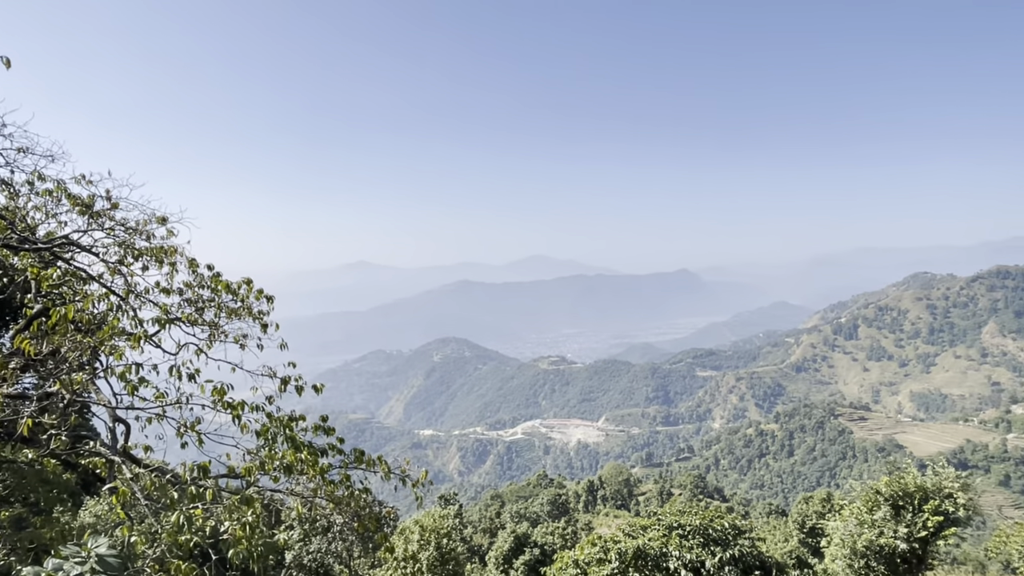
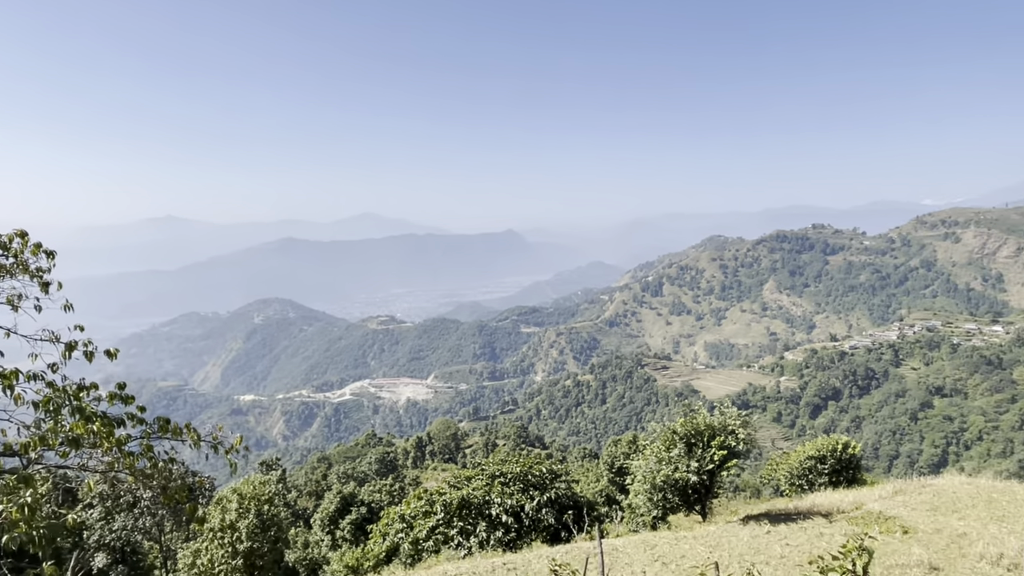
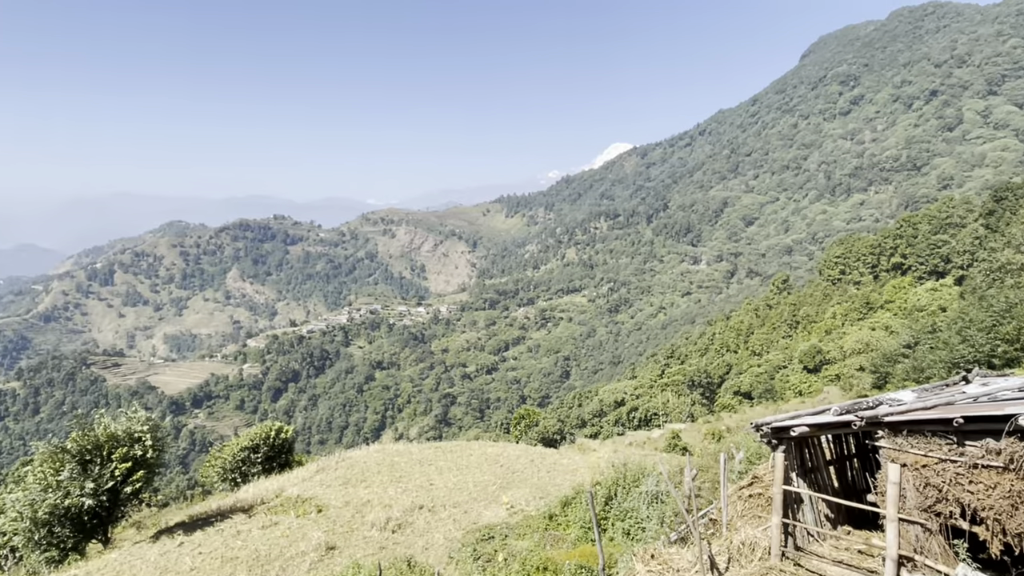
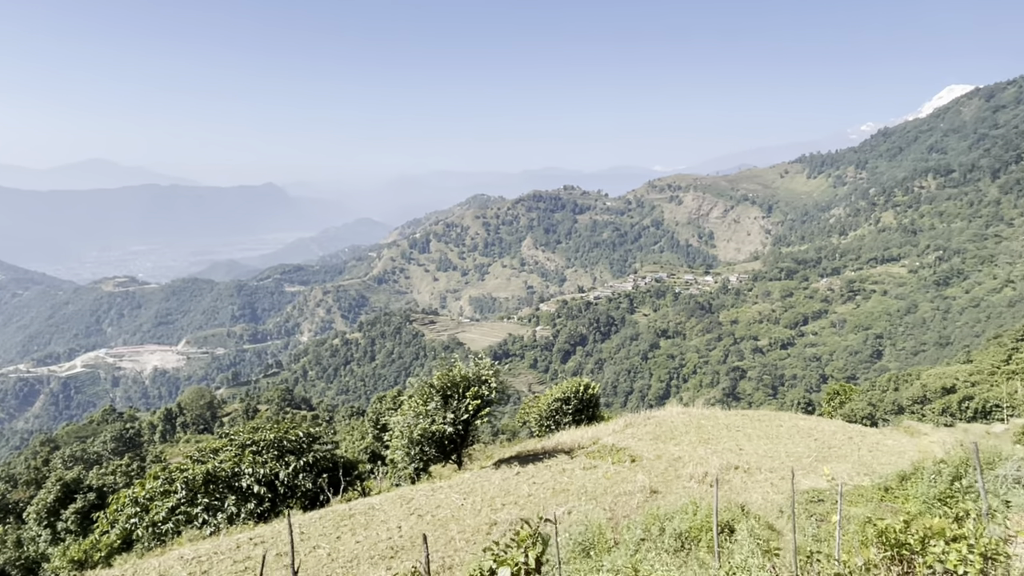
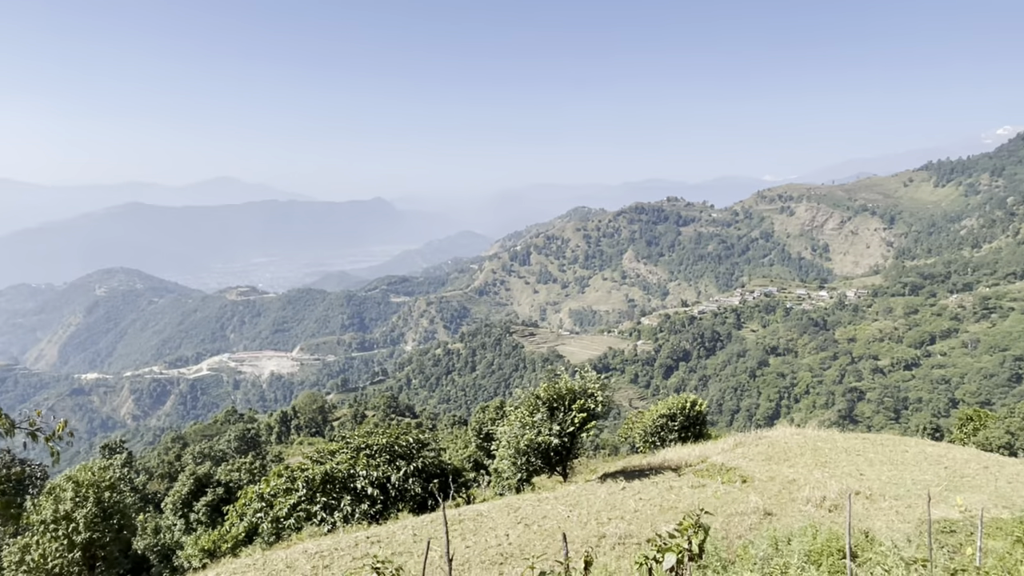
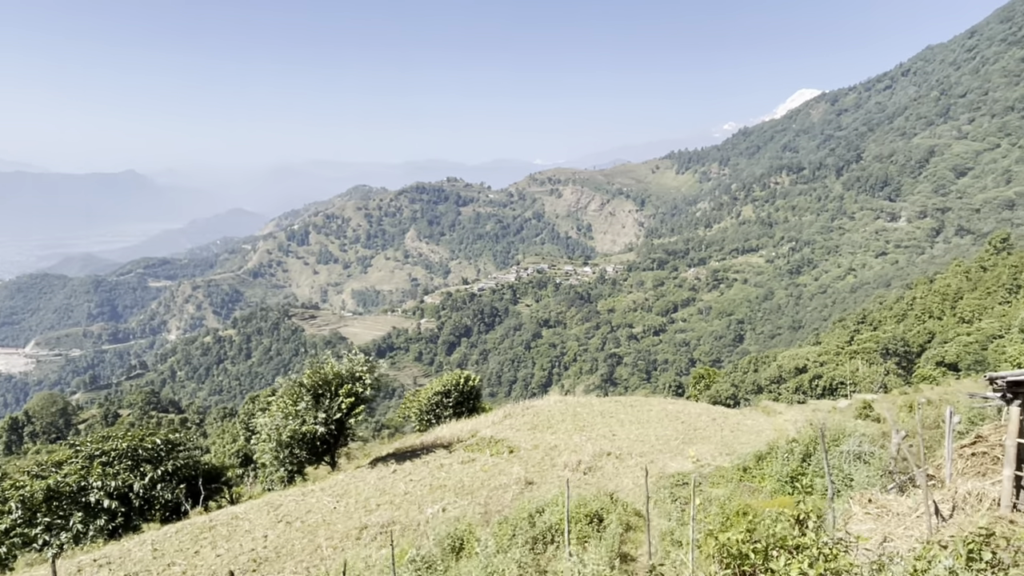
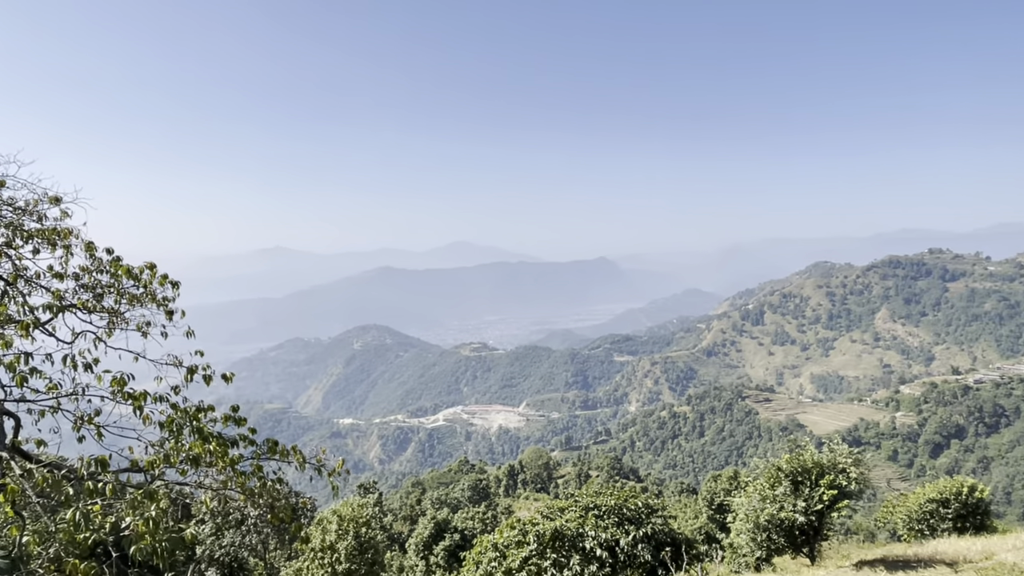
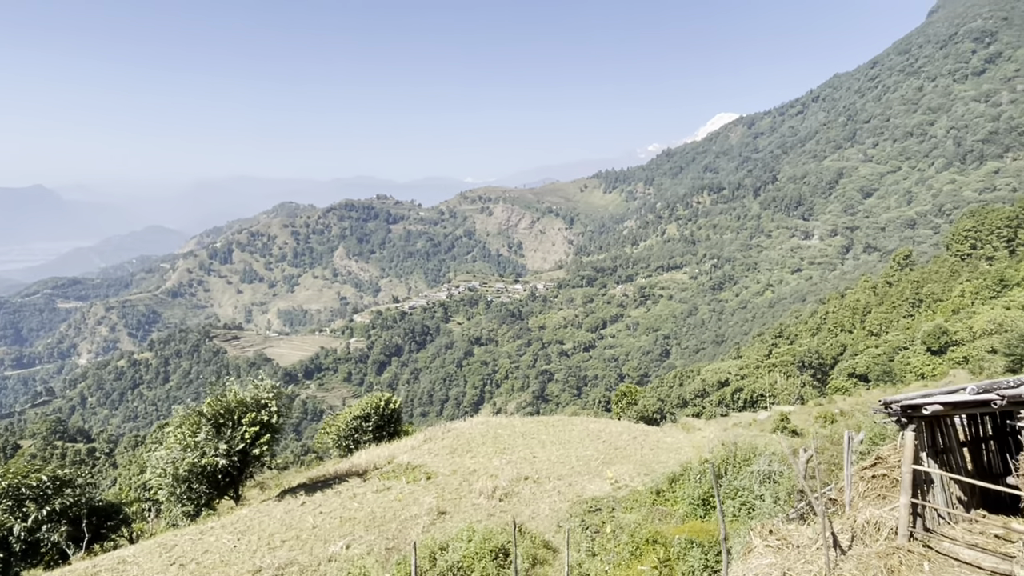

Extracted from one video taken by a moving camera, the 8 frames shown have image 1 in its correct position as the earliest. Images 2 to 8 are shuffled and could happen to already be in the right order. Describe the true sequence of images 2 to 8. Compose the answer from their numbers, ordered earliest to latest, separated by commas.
7, 2, 5, 4, 6, 8, 3
